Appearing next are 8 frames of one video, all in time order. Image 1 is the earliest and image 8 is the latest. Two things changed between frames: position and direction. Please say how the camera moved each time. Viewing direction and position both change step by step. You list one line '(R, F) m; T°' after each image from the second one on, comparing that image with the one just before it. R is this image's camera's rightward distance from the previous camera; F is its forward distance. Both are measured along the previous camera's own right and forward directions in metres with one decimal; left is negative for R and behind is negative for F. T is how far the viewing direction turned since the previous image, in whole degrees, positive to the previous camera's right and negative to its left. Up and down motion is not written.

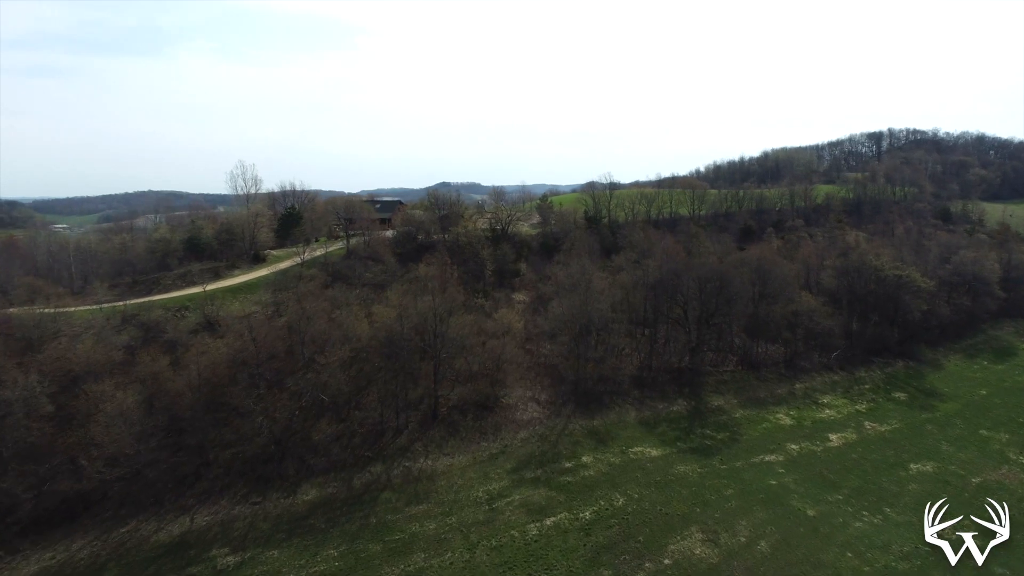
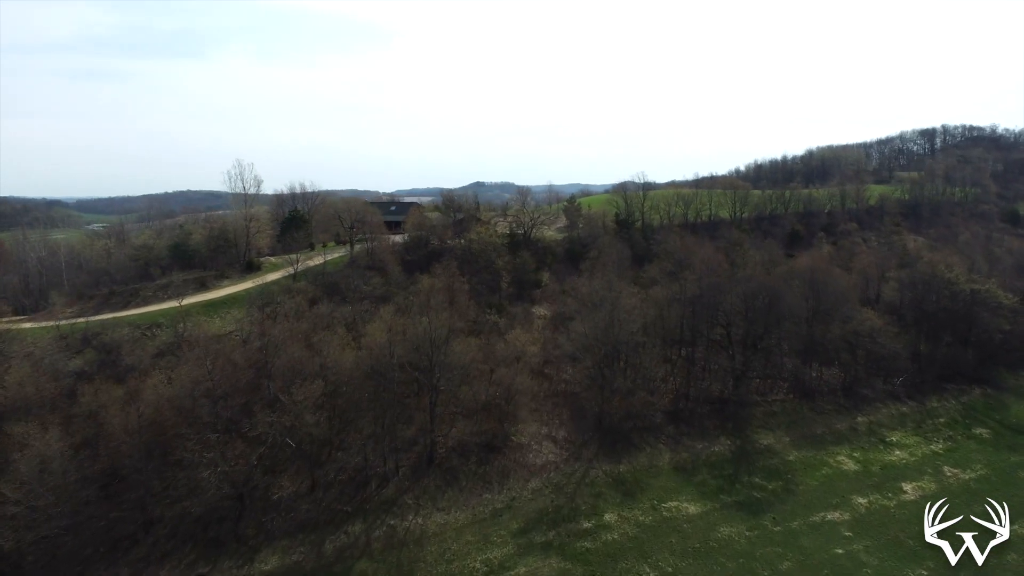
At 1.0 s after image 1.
(+1.2, +7.0) m; -3°
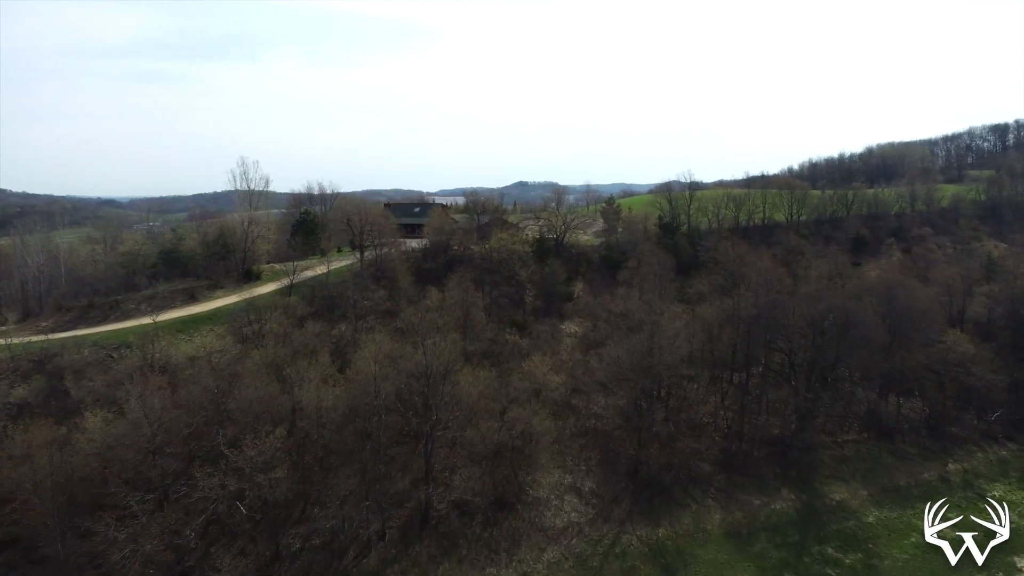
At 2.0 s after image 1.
(+1.2, +6.9) m; -3°
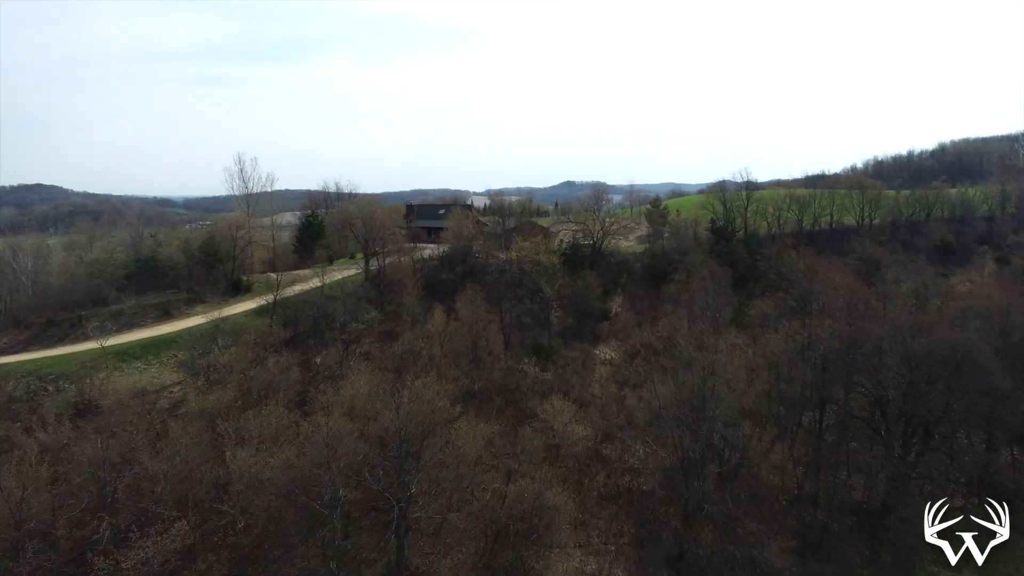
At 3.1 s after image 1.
(+1.4, +7.8) m; -4°
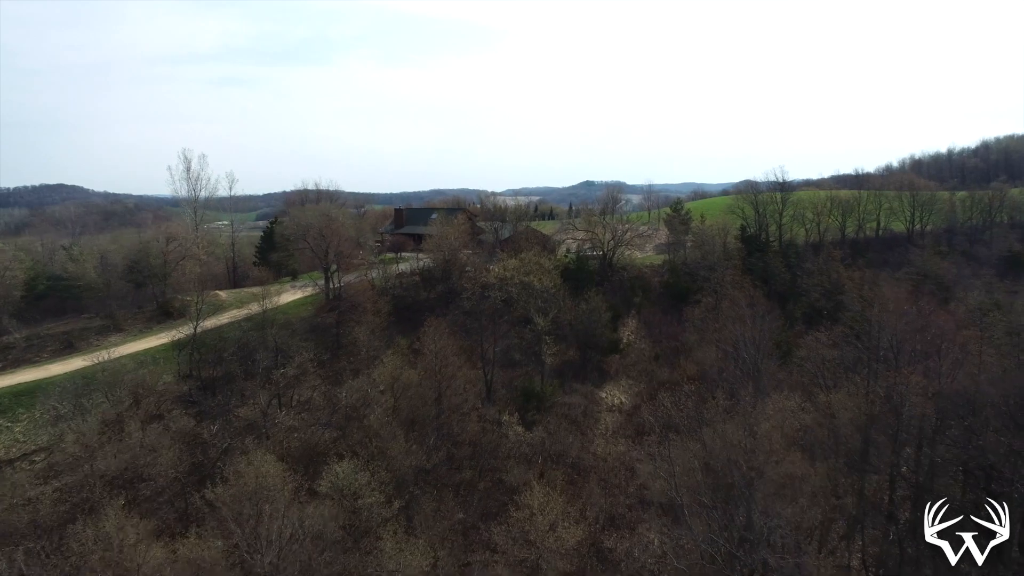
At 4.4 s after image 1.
(+1.7, +8.6) m; -2°
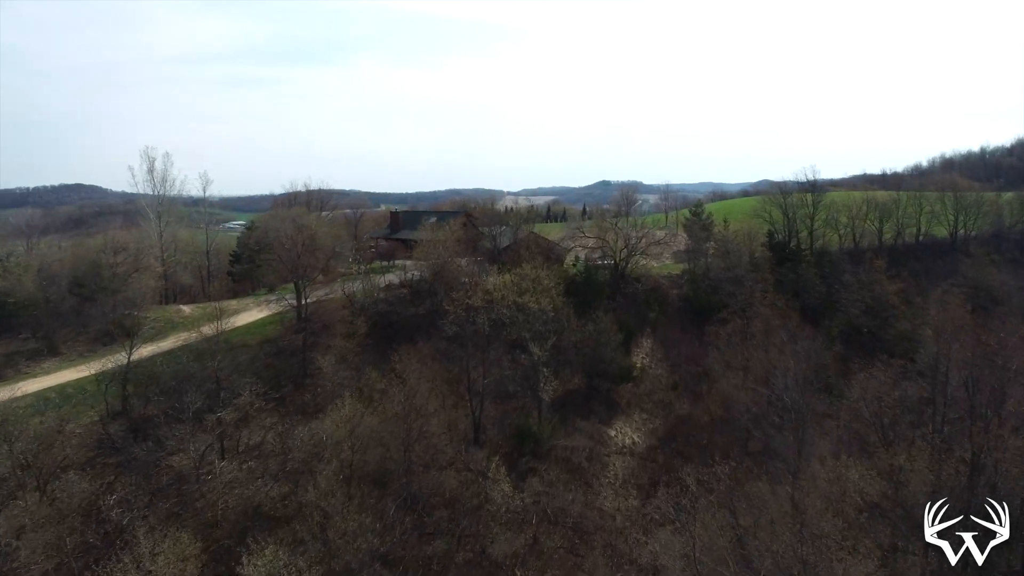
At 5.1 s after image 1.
(+0.9, +5.2) m; -1°
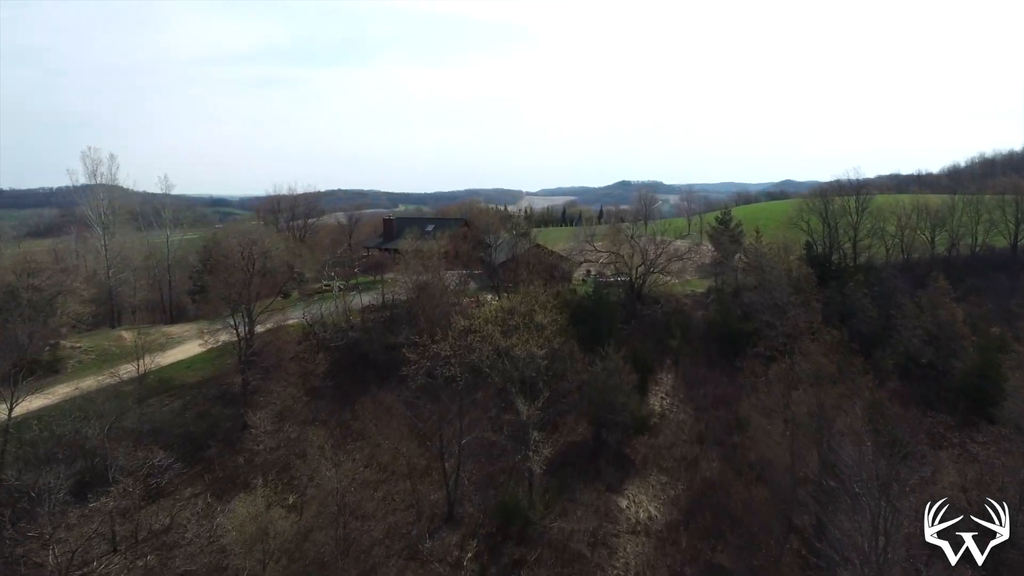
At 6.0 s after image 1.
(+1.1, +6.0) m; -2°
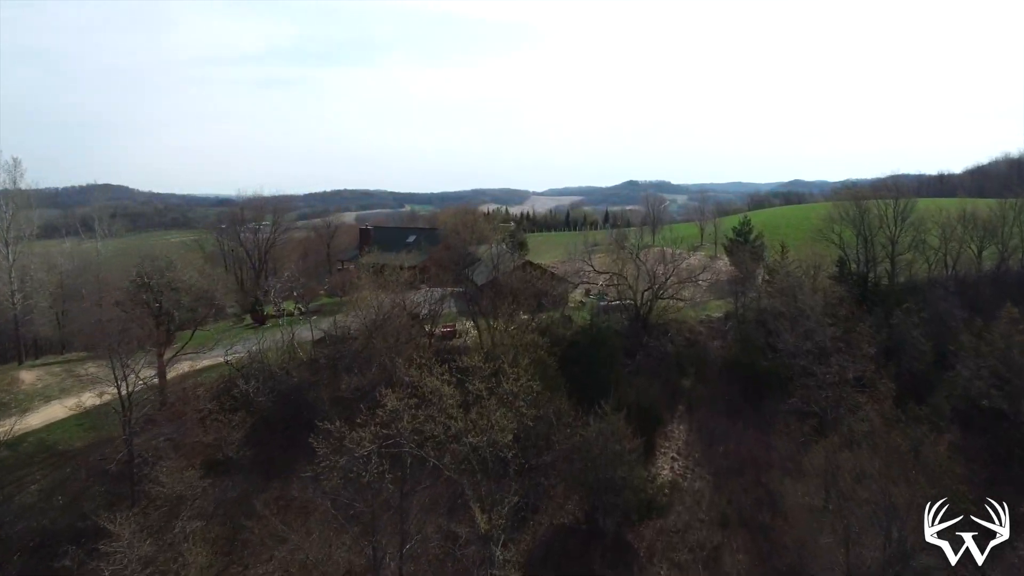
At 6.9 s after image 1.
(+1.1, +6.0) m; -1°
